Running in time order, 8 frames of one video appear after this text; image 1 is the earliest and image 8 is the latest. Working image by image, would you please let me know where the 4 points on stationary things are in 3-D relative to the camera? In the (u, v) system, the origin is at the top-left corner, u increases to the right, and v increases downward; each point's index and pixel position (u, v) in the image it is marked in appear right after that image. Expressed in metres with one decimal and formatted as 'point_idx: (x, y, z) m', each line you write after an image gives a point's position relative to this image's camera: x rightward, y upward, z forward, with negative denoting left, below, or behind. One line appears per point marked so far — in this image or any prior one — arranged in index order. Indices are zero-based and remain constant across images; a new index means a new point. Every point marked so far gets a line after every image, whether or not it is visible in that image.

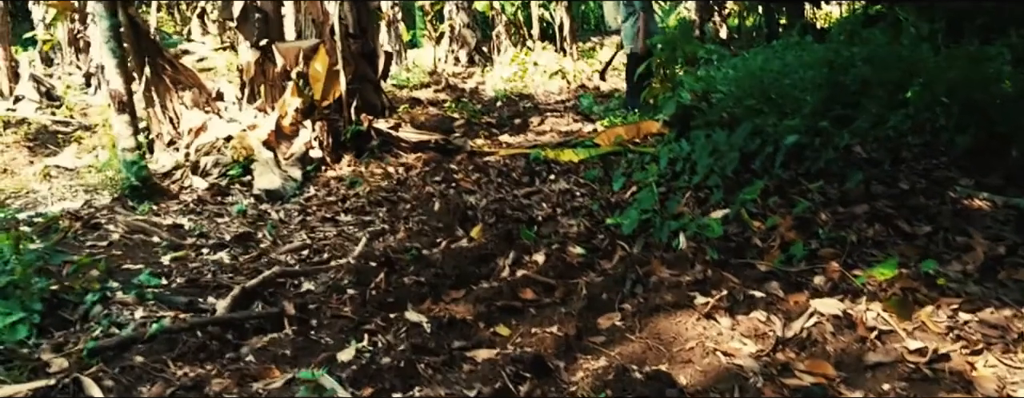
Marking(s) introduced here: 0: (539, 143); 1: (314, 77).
0: (+0.2, +0.4, +6.3) m
1: (-1.1, +0.7, +5.7) m
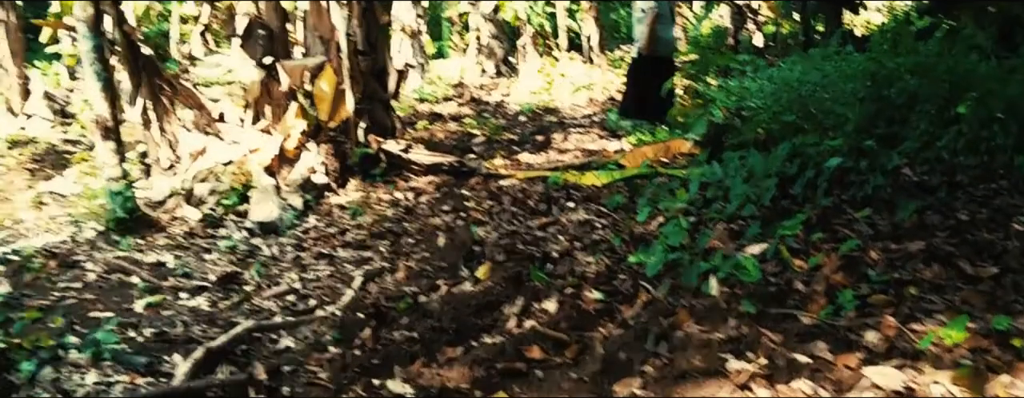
0: (+0.3, +0.2, +5.9) m
1: (-1.1, +0.6, +5.3) m
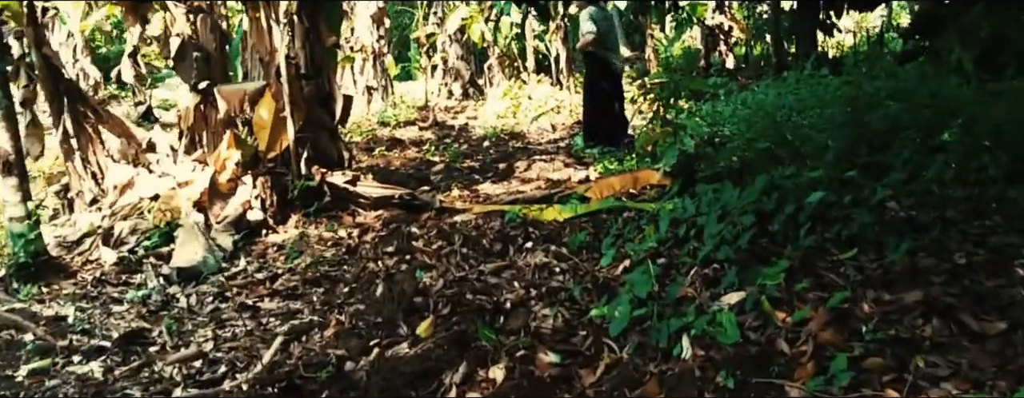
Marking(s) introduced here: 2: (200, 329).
0: (0.0, 0.0, +5.5) m
1: (-1.3, +0.4, +4.9) m
2: (-1.0, -0.4, +3.2) m
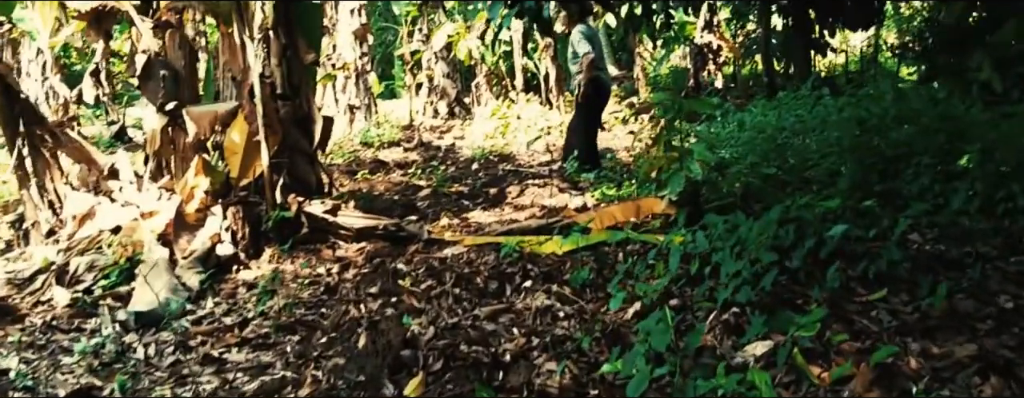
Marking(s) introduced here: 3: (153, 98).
0: (0.0, -0.1, +5.1) m
1: (-1.3, +0.2, +4.5) m
2: (-1.0, -0.6, +2.9) m
3: (-1.8, +0.5, +4.9) m
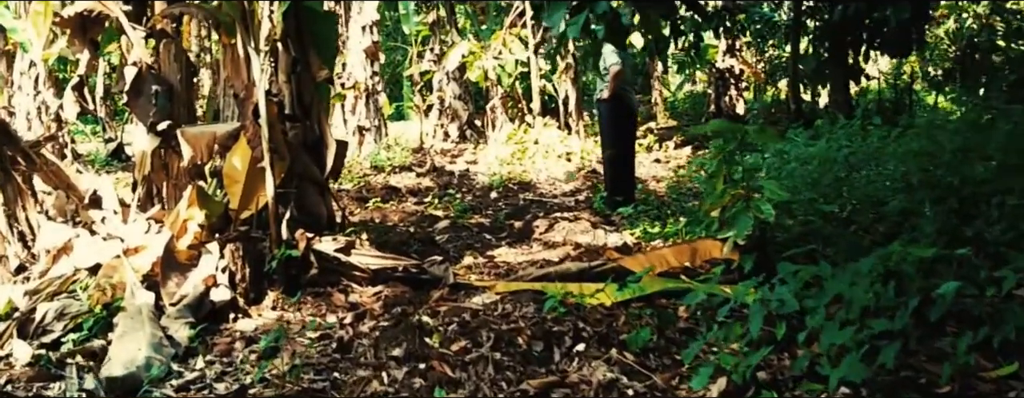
0: (+0.2, -0.3, +4.5) m
1: (-1.1, +0.1, +3.9) m
2: (-0.9, -0.7, +2.2) m
3: (-1.6, +0.4, +4.3) m
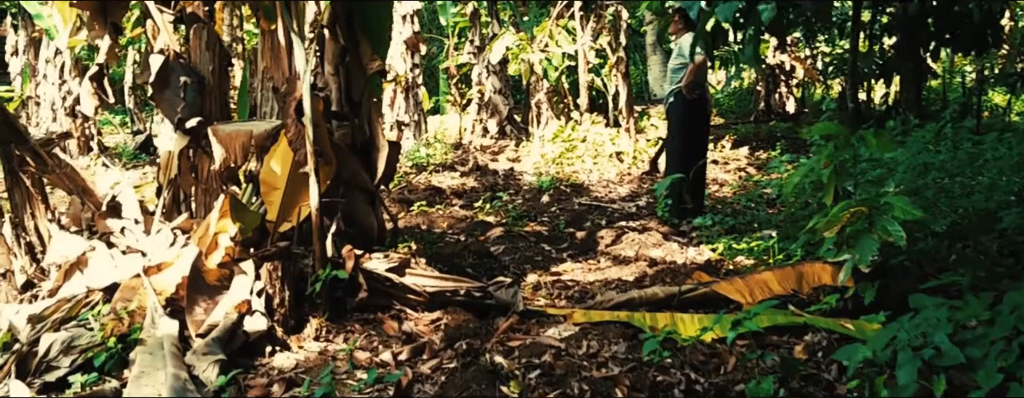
0: (+0.5, -0.4, +3.9) m
1: (-0.8, 0.0, +3.3) m
2: (-0.7, -0.7, +1.7) m
3: (-1.3, +0.3, +3.7) m
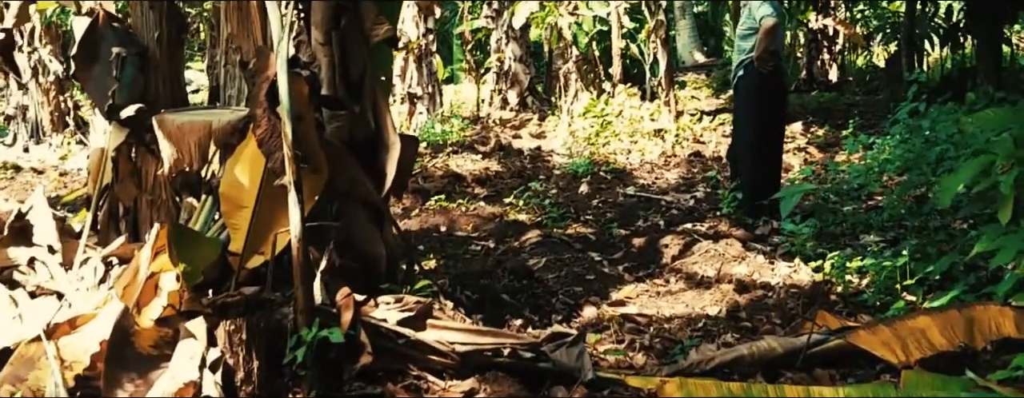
0: (+0.6, -0.4, +2.9) m
1: (-0.7, 0.0, +2.3) m
2: (-0.5, -0.8, +0.7) m
3: (-1.1, +0.3, +2.7) m
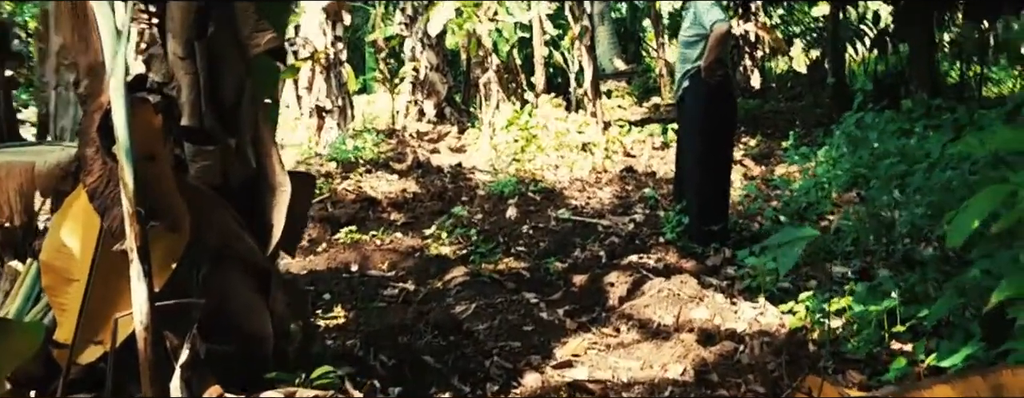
0: (+0.5, -0.5, +2.4) m
1: (-0.8, -0.1, +1.7) m
2: (-0.5, -0.9, +0.1) m
3: (-1.3, +0.1, +2.0) m
